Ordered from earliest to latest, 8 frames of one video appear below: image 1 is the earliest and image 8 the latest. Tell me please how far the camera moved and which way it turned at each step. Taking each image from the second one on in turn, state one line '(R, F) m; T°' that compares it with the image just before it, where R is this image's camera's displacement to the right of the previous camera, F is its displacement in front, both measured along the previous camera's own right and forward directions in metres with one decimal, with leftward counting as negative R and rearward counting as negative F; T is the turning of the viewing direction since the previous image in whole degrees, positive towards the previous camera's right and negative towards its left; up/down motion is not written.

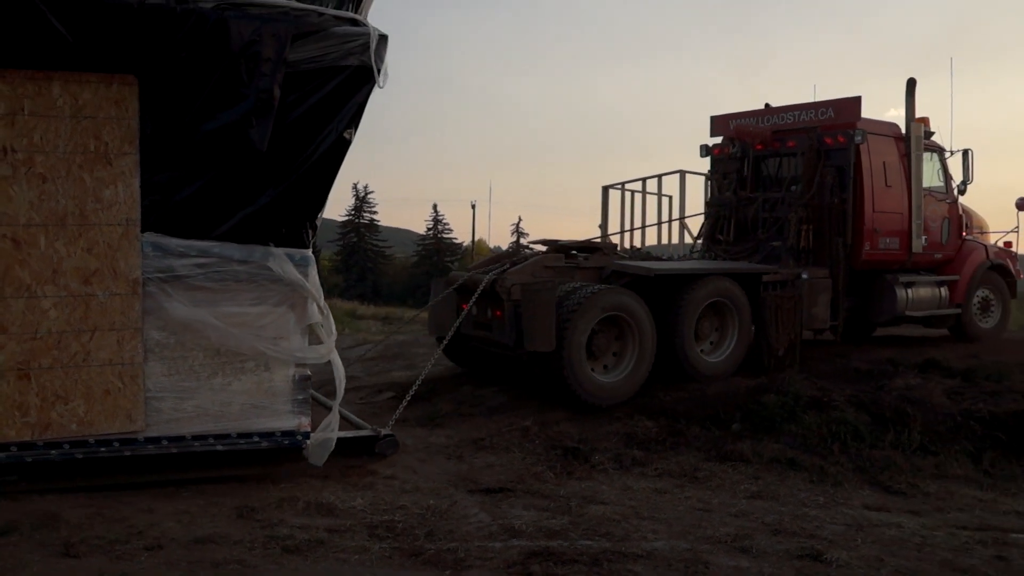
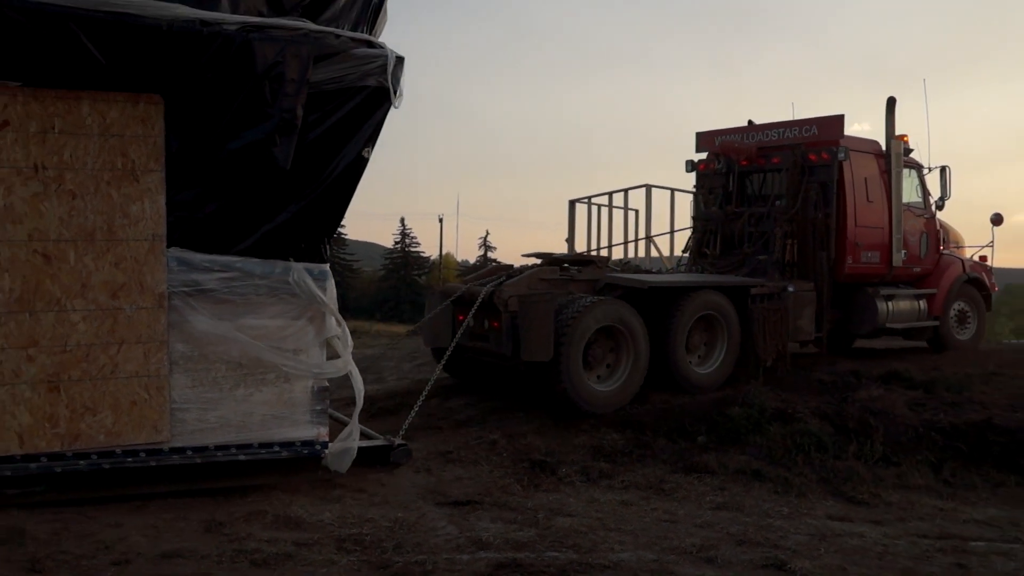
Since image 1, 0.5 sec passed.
(+0.5, -0.4) m; -2°
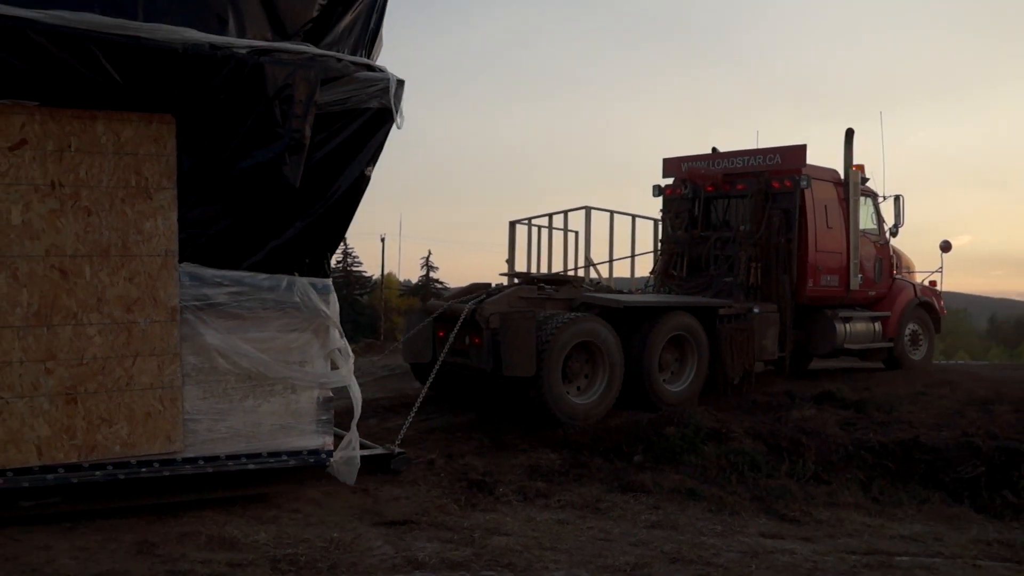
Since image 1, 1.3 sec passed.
(+0.7, -0.4) m; -2°
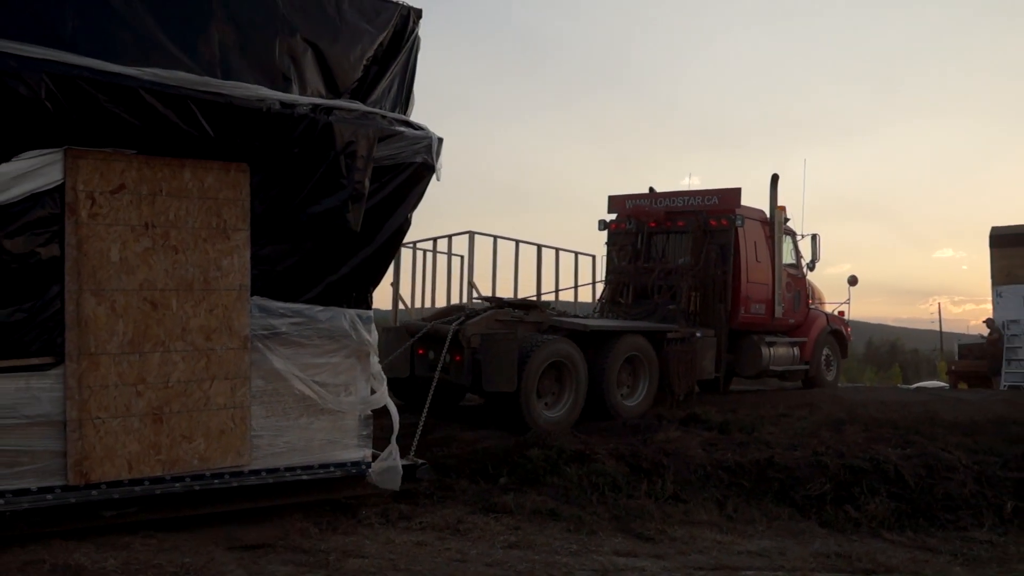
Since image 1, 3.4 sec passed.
(-2.9, +0.6) m; +23°
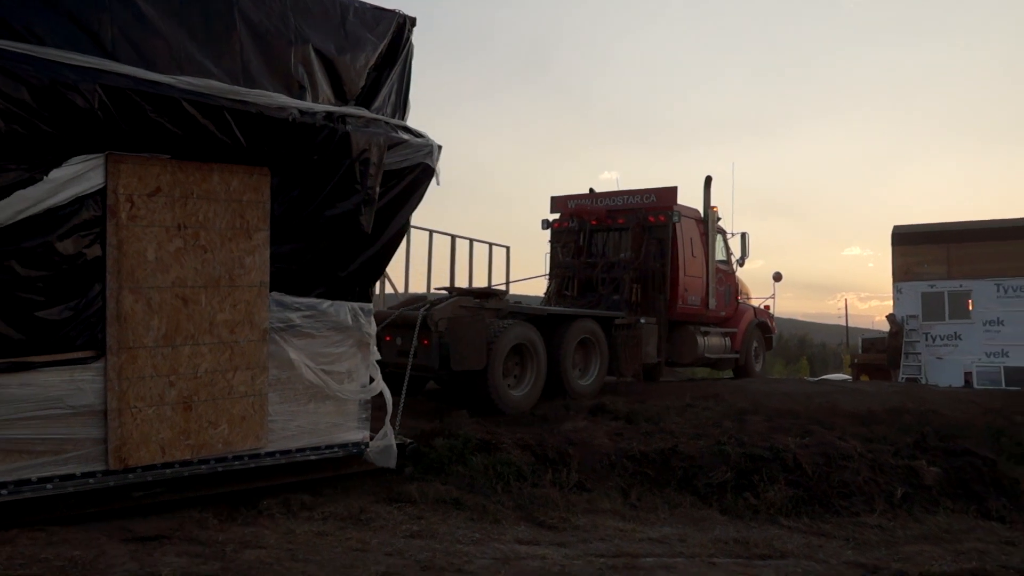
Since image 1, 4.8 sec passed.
(+0.1, 0.0) m; +4°
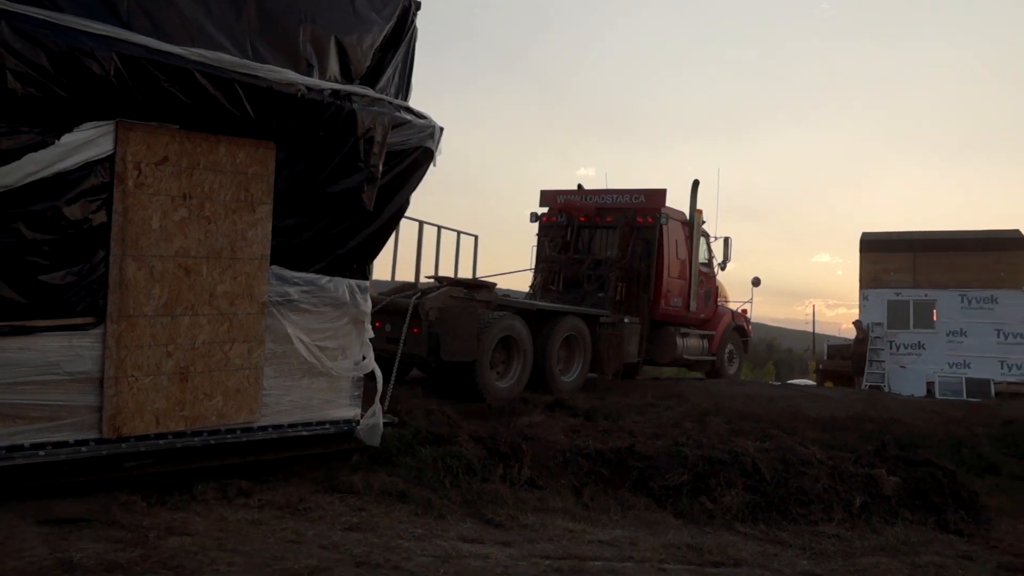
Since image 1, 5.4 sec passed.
(+0.1, +0.2) m; +2°
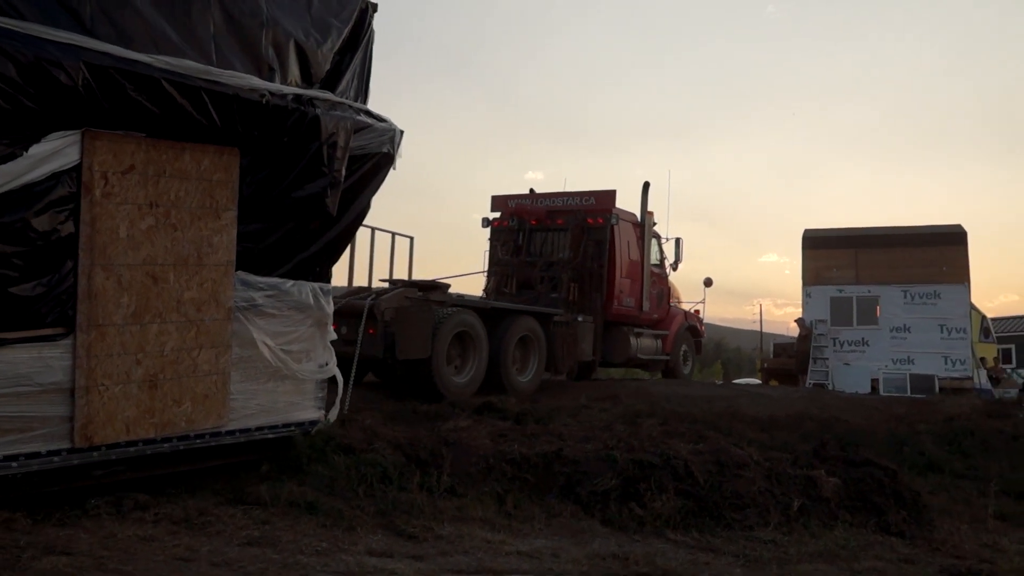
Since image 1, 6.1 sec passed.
(+0.2, +0.4) m; +3°
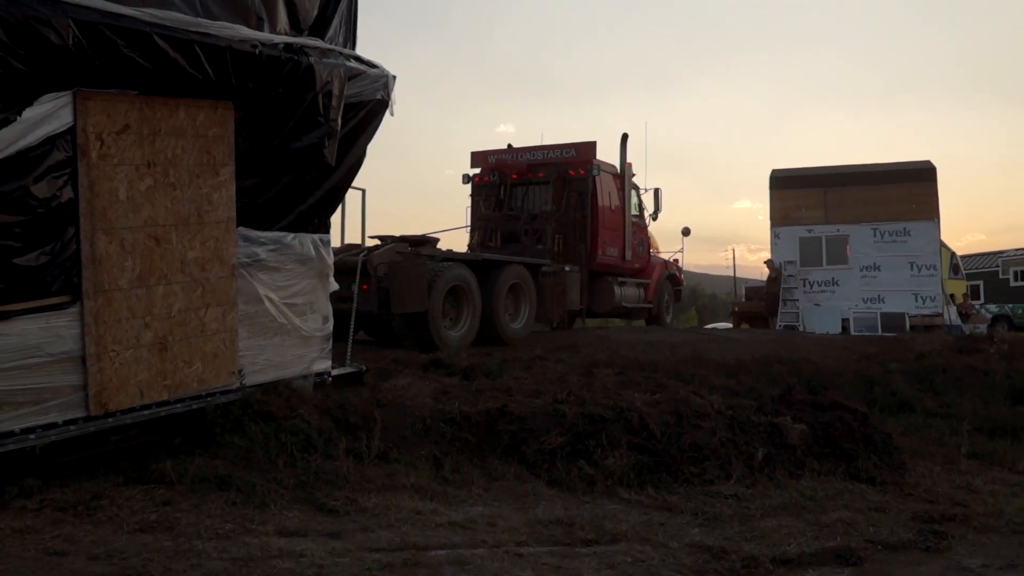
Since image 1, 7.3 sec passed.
(+0.2, +0.5) m; +1°
